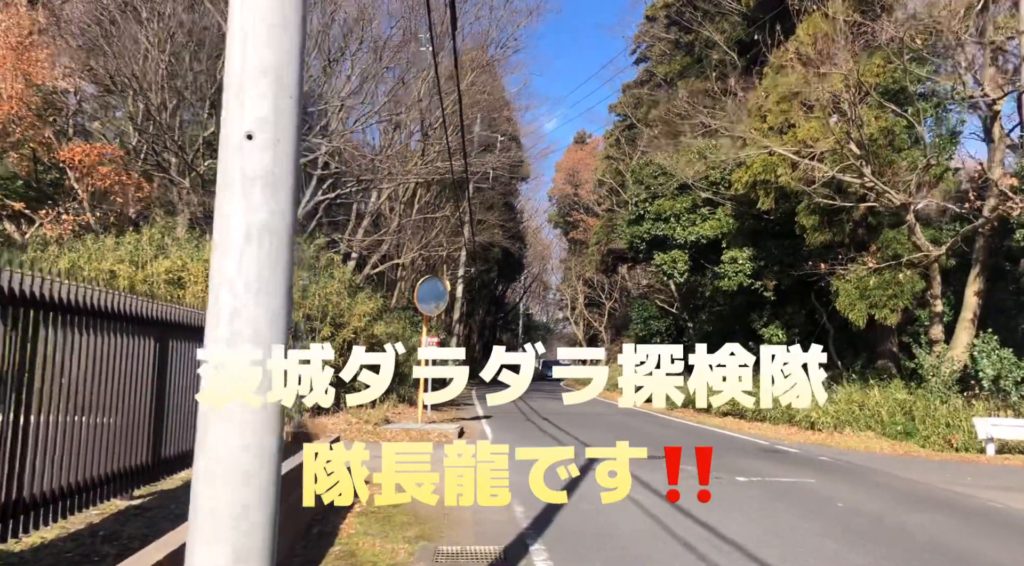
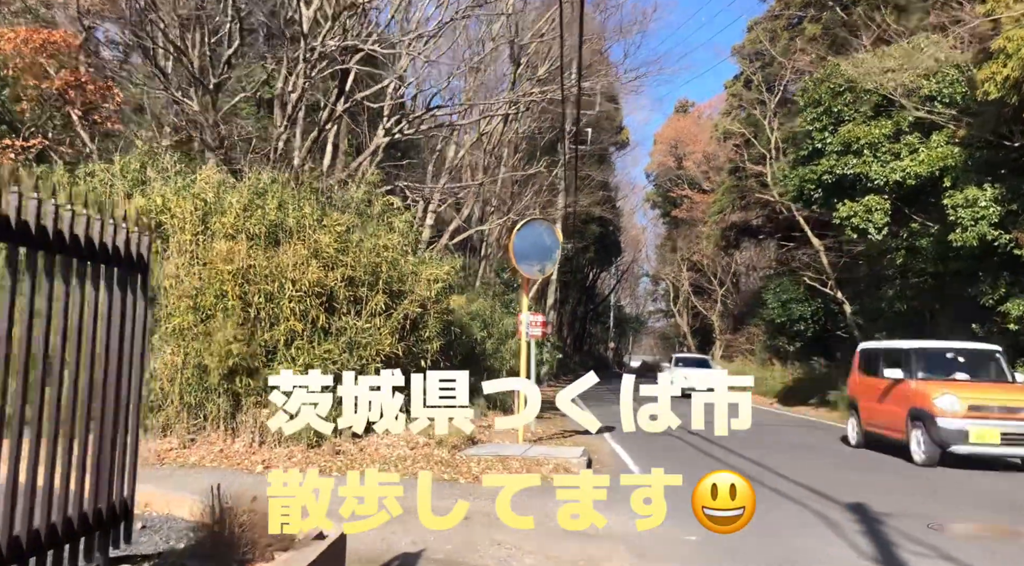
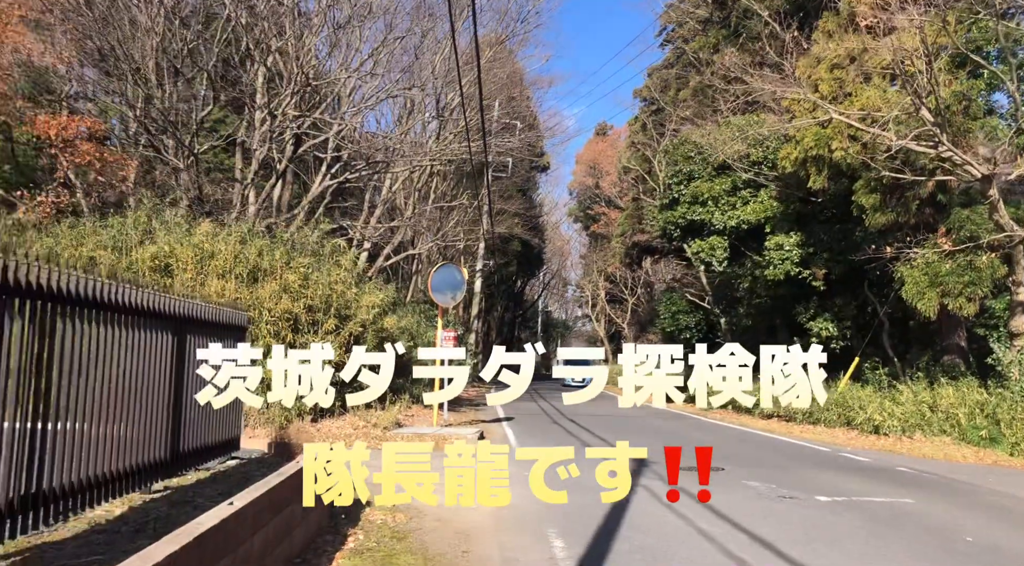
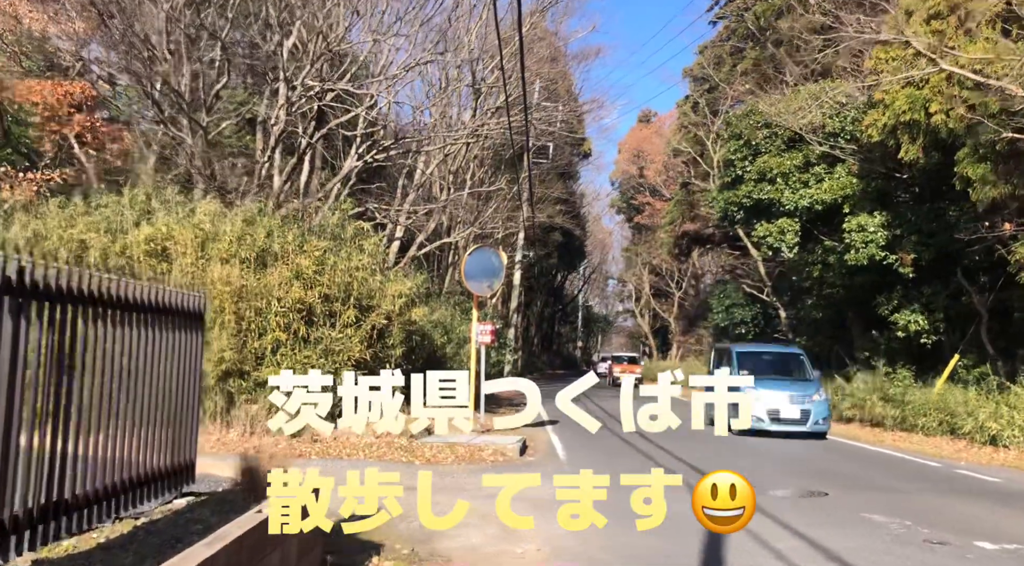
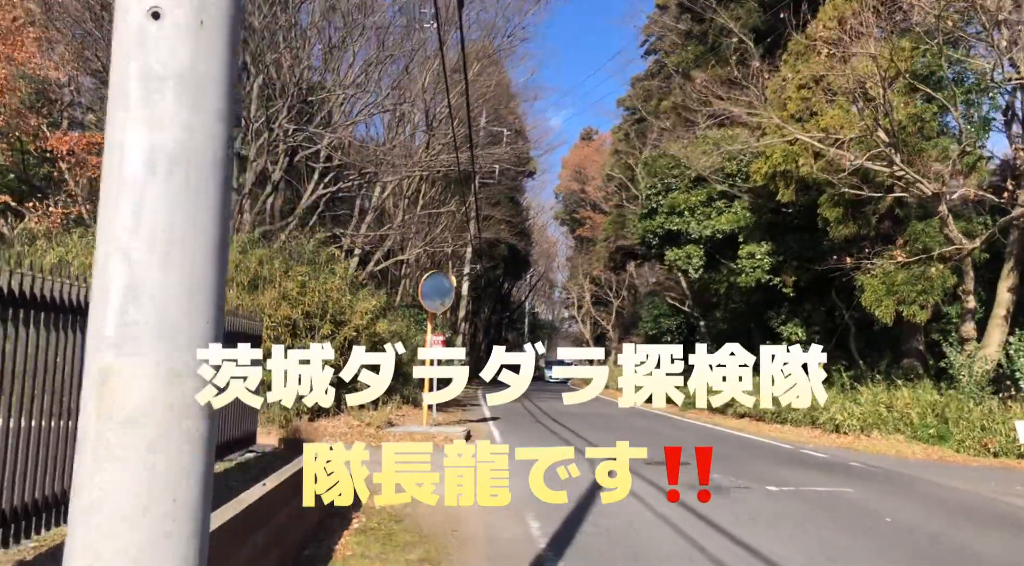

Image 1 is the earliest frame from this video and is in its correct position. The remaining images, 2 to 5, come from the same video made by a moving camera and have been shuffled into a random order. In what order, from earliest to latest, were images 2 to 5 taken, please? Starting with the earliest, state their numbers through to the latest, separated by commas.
5, 3, 4, 2
